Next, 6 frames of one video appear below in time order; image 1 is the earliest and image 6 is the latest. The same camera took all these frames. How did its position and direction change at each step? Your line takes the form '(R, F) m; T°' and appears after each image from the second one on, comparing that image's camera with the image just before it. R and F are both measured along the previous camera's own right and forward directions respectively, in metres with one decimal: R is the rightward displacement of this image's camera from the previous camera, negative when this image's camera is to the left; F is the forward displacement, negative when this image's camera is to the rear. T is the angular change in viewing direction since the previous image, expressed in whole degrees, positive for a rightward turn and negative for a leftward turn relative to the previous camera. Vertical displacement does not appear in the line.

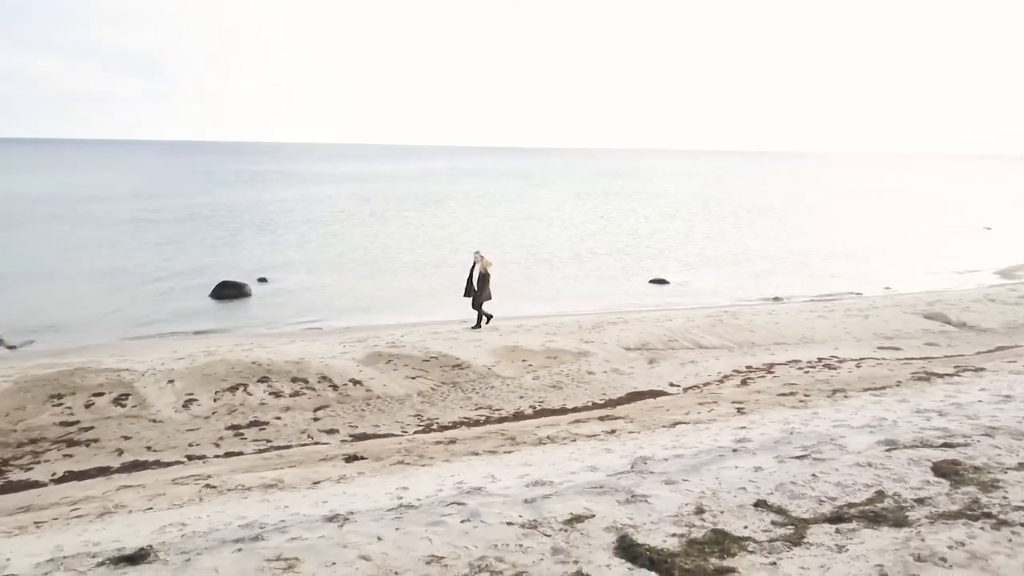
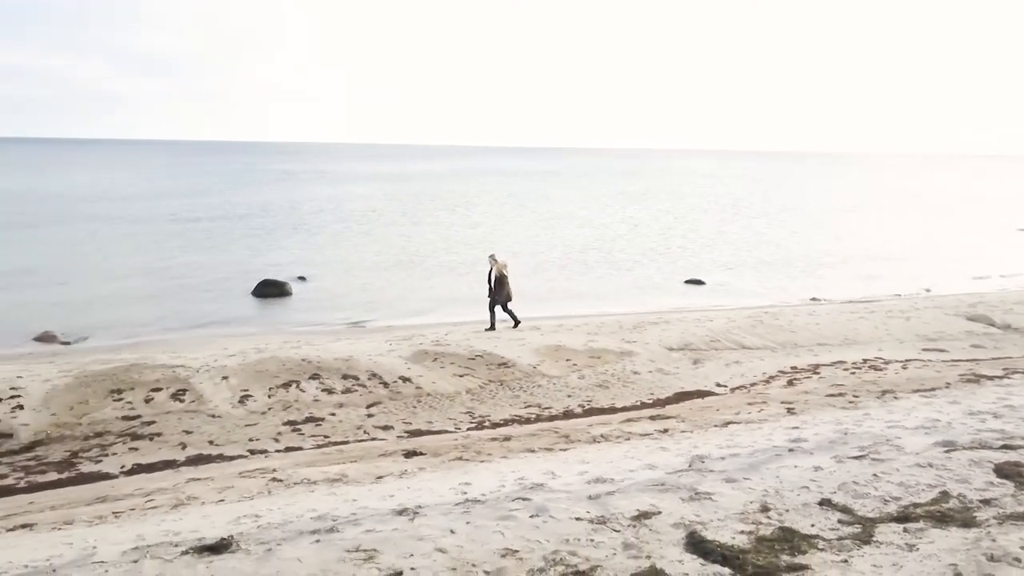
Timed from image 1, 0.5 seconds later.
(-0.4, -0.1) m; -2°
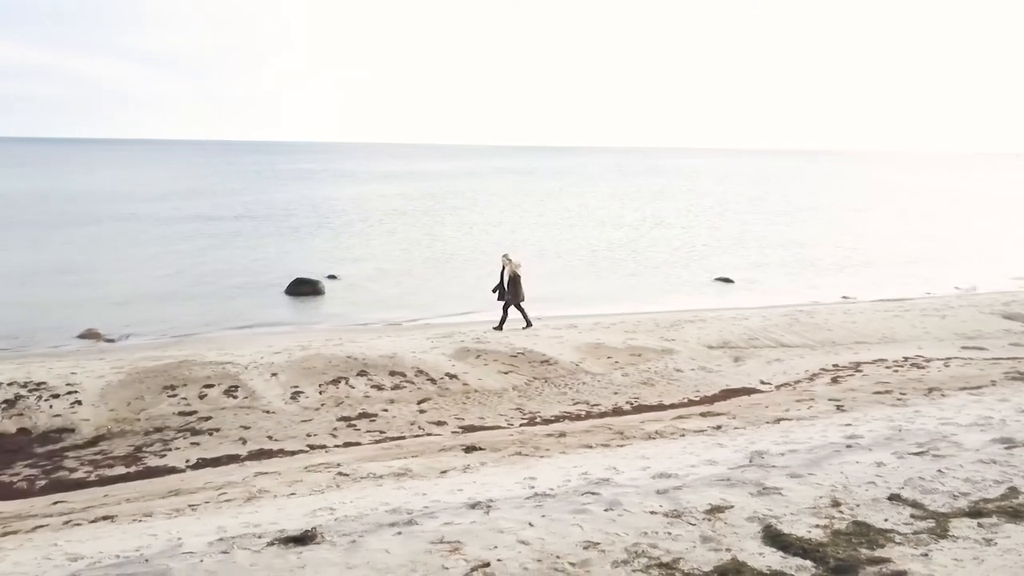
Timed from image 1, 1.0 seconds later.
(-0.5, -0.1) m; -1°
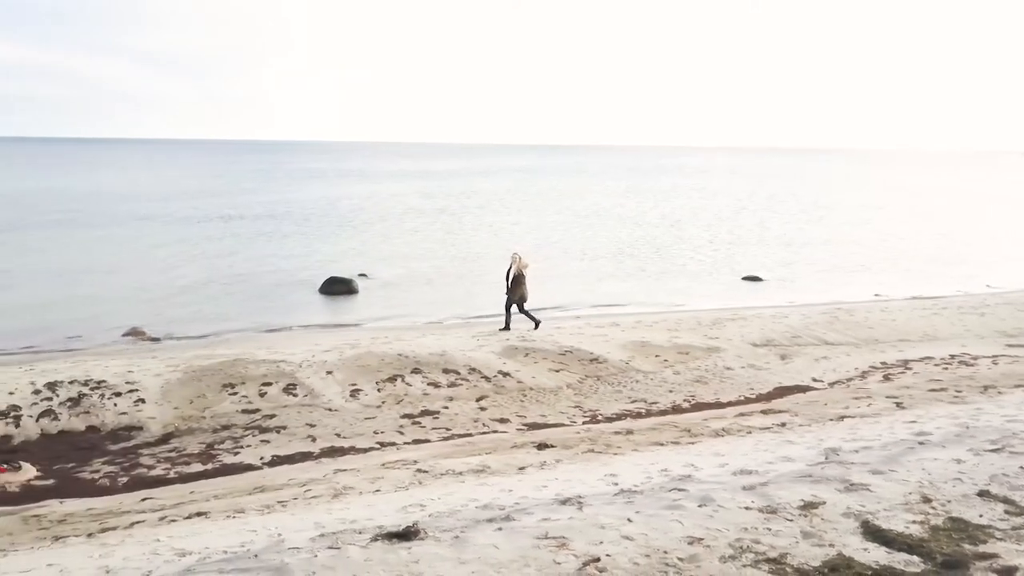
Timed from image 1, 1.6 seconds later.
(-0.8, -0.1) m; 0°
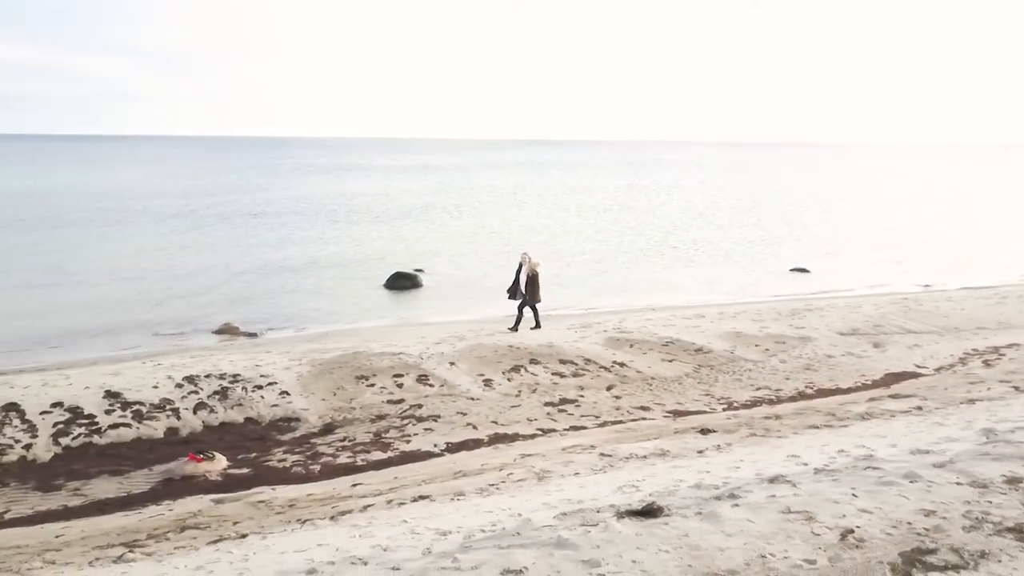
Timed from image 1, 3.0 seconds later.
(-2.1, -0.3) m; +1°
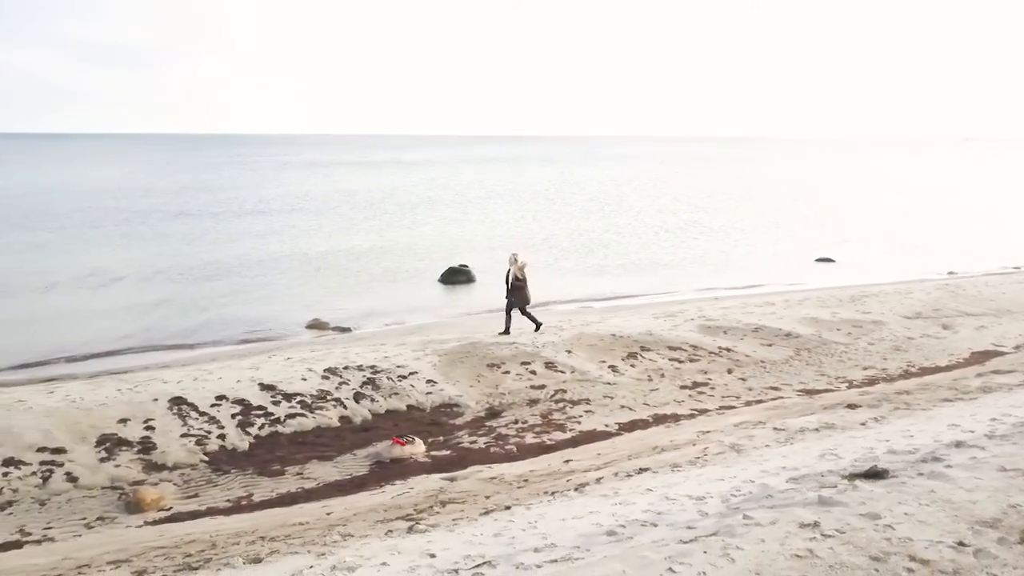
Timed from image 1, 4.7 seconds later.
(-2.6, -0.5) m; +3°
